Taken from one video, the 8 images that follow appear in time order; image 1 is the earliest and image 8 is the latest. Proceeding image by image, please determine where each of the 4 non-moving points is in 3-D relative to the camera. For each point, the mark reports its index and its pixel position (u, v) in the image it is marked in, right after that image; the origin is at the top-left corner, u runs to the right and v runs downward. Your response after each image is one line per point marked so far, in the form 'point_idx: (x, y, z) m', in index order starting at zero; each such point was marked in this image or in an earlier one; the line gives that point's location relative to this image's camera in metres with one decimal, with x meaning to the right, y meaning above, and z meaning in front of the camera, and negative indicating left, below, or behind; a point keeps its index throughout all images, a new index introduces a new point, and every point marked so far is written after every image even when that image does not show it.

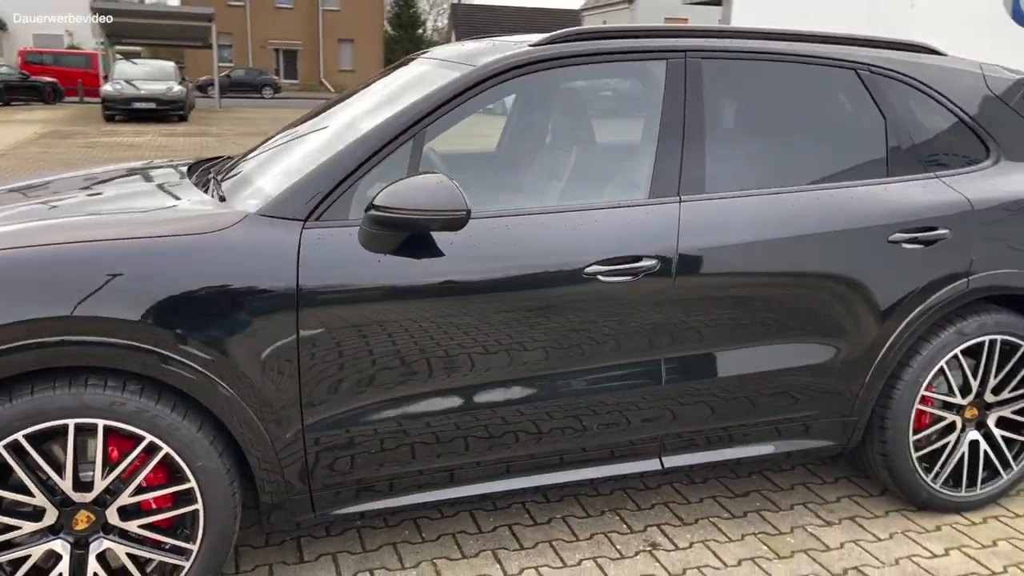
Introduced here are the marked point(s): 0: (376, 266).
0: (-0.3, +0.1, +2.3) m
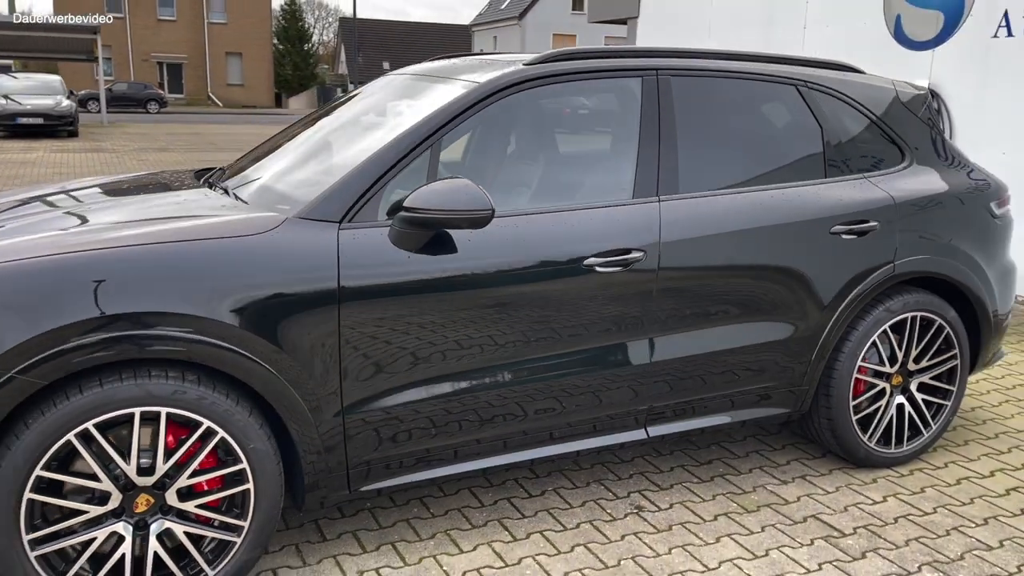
0: (-0.3, +0.1, +2.6) m
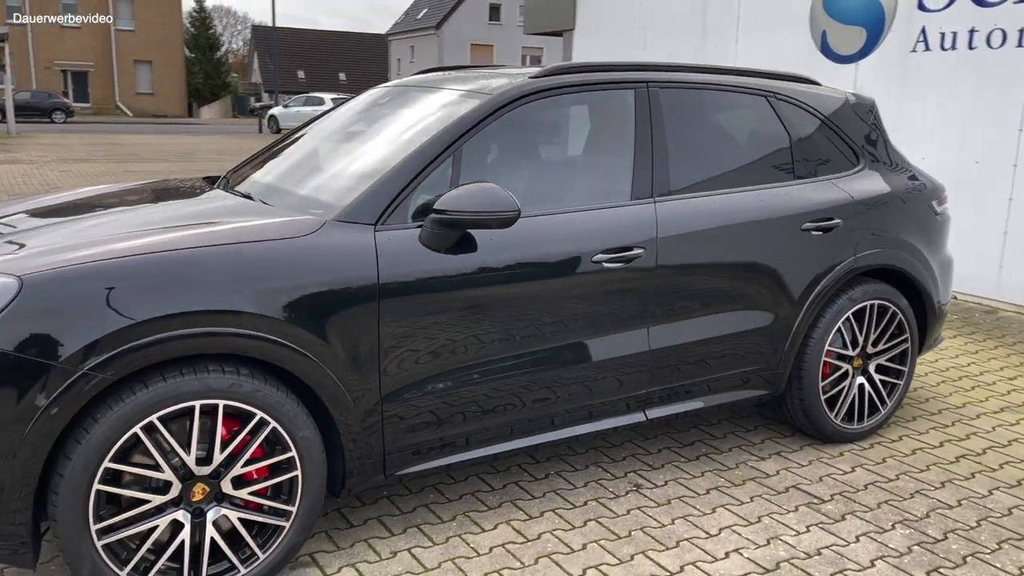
0: (-0.2, +0.1, +2.8) m
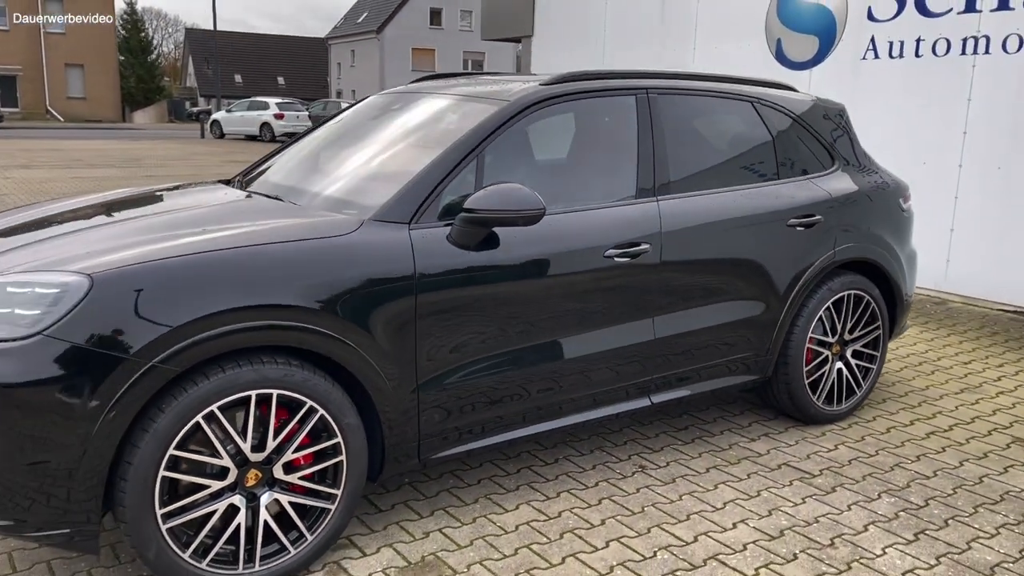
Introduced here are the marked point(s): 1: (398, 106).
0: (-0.2, +0.1, +3.0) m
1: (-0.5, +0.8, +4.0) m
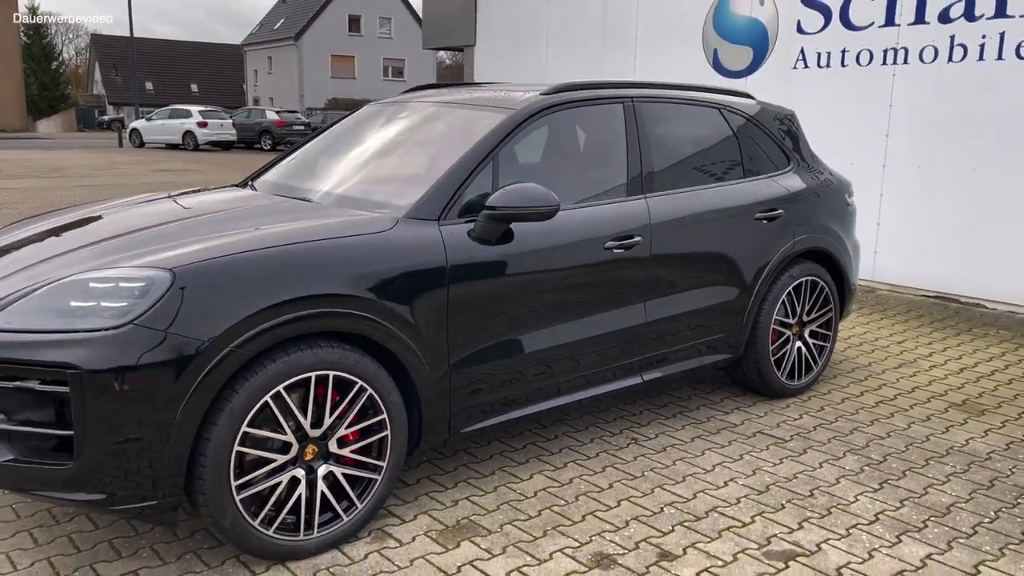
0: (-0.1, +0.1, +3.3) m
1: (-0.5, +0.9, +4.3) m
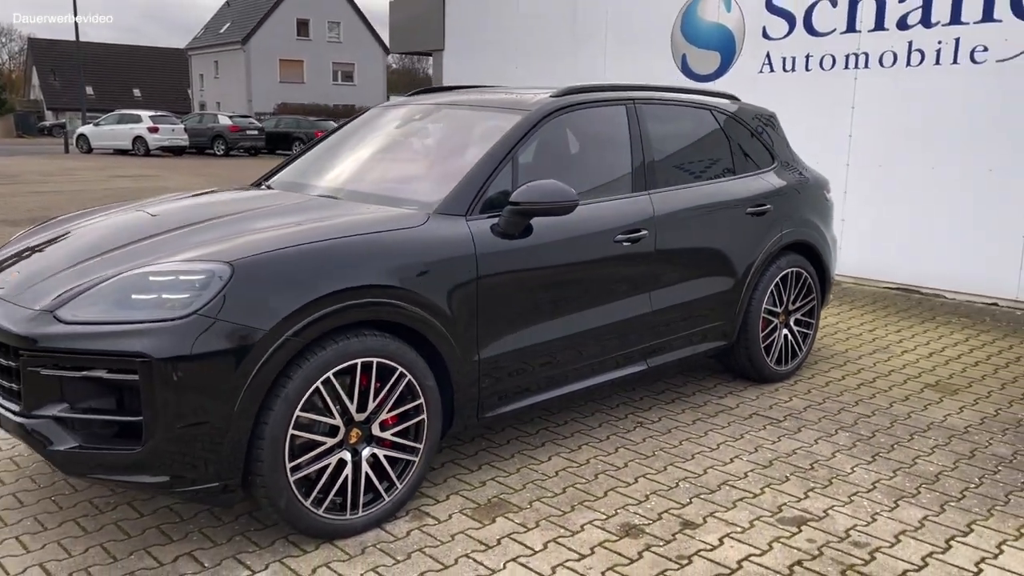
0: (0.0, +0.2, +3.5) m
1: (-0.5, +0.9, +4.5) m
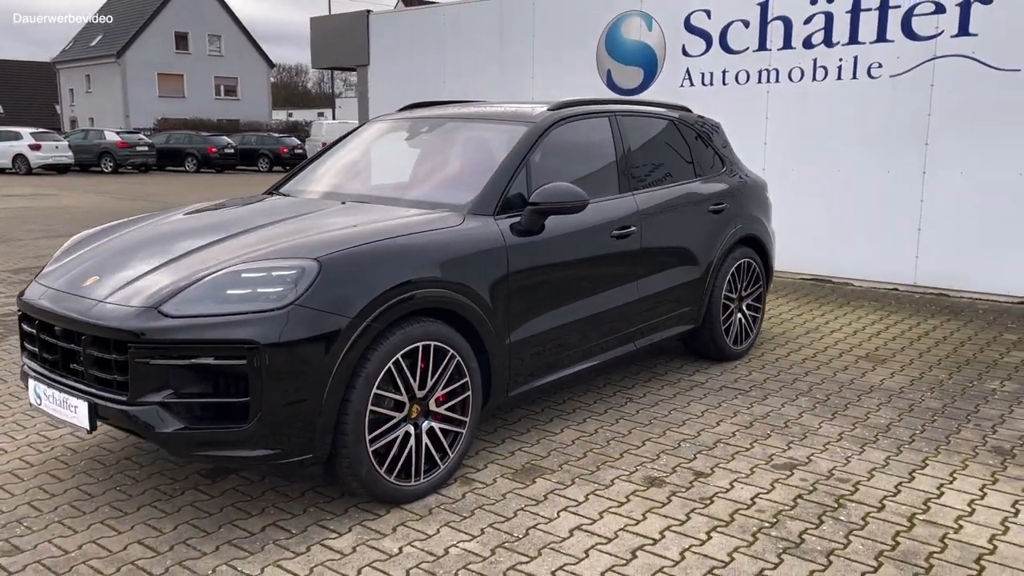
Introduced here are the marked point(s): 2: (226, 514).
0: (+0.1, +0.2, +3.9) m
1: (-0.6, +0.9, +4.9) m
2: (-1.1, -0.9, +3.3) m
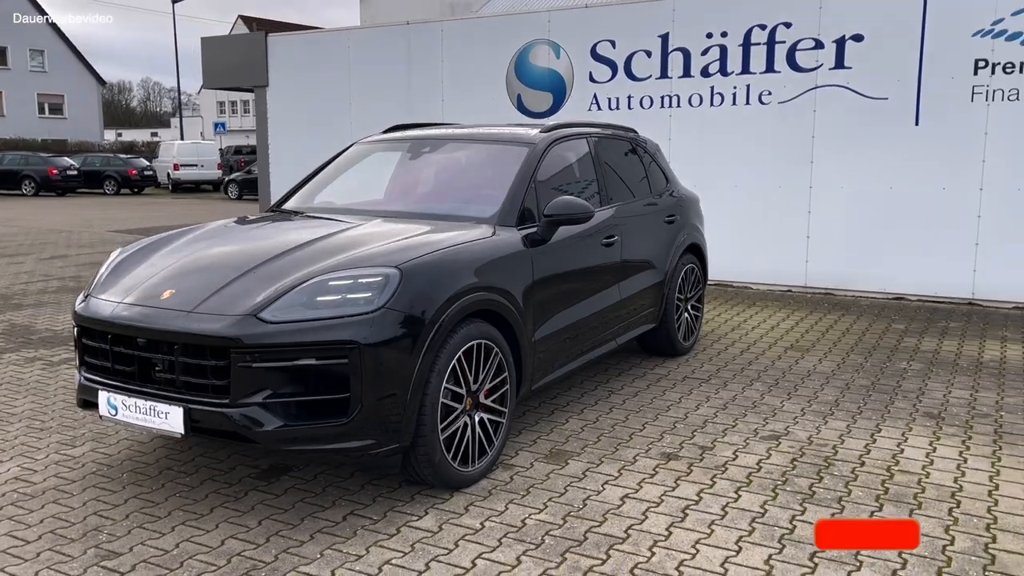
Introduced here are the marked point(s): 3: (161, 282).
0: (+0.2, +0.2, +4.4) m
1: (-0.7, +0.8, +5.2) m
2: (-0.8, -0.9, +3.6) m
3: (-1.4, 0.0, +3.6) m
